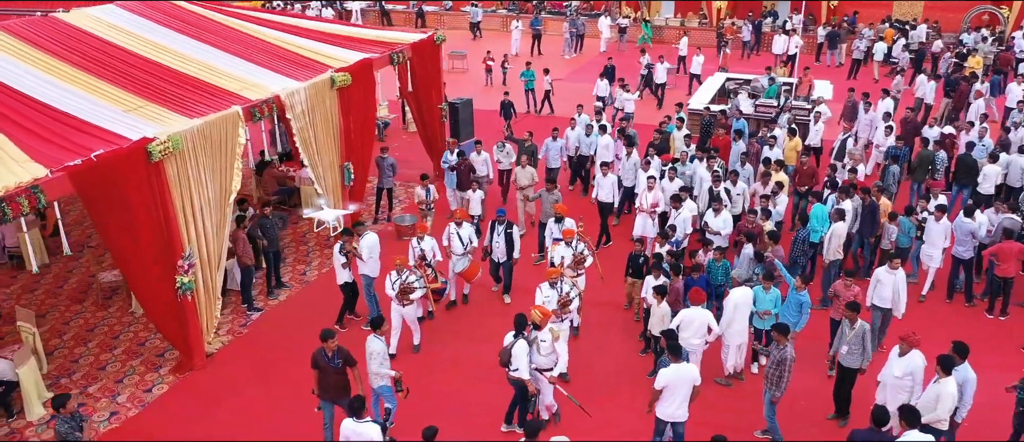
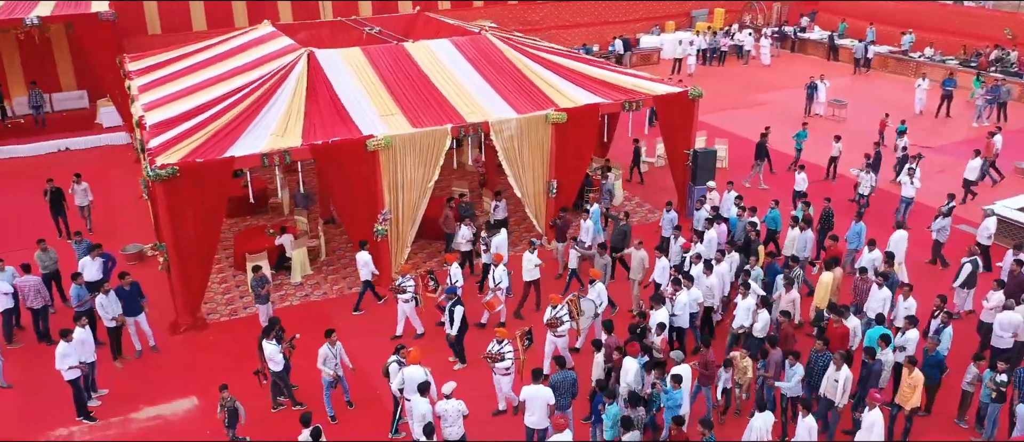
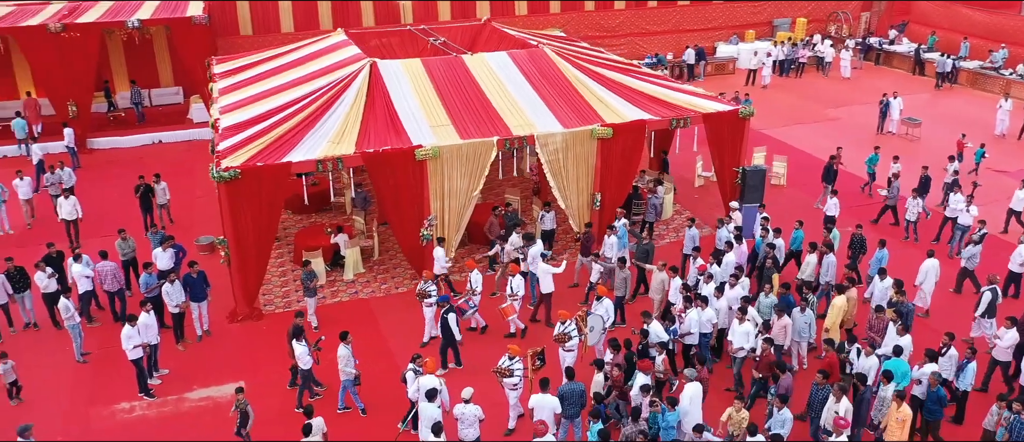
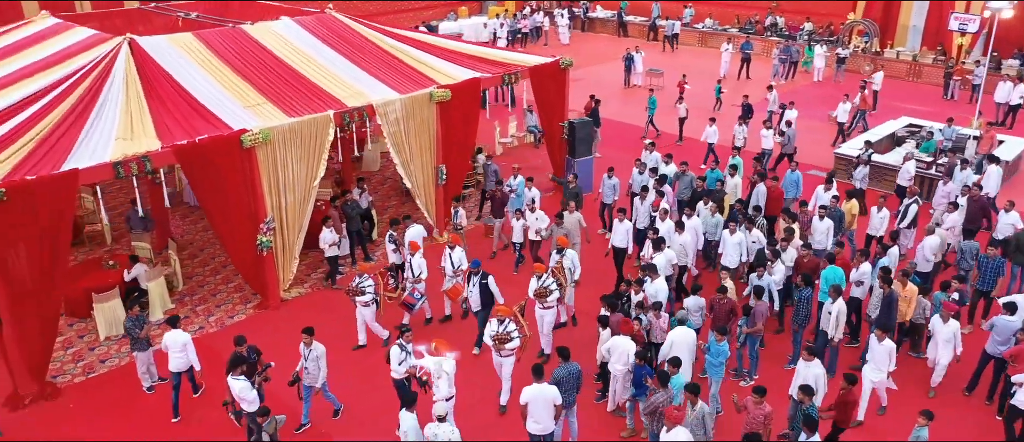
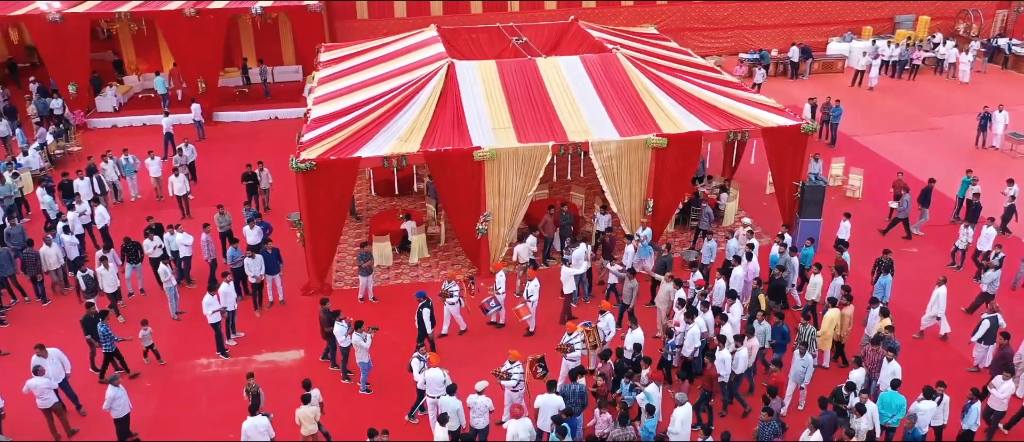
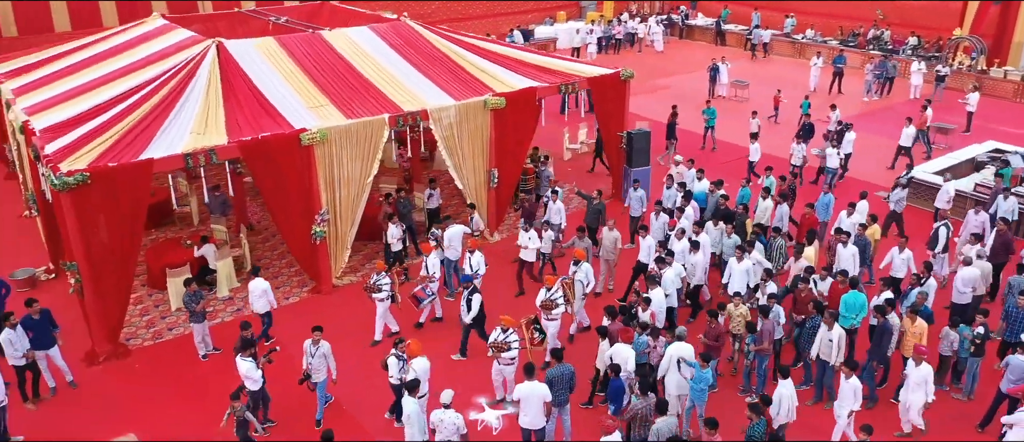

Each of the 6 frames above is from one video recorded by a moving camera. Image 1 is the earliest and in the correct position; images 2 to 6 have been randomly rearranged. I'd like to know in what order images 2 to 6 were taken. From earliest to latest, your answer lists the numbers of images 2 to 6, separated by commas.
4, 6, 2, 3, 5
